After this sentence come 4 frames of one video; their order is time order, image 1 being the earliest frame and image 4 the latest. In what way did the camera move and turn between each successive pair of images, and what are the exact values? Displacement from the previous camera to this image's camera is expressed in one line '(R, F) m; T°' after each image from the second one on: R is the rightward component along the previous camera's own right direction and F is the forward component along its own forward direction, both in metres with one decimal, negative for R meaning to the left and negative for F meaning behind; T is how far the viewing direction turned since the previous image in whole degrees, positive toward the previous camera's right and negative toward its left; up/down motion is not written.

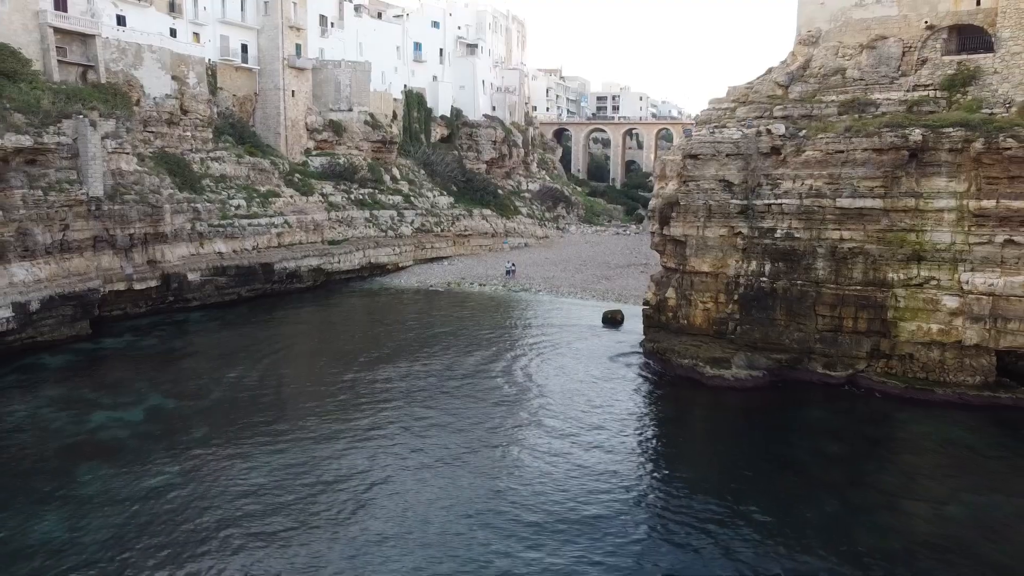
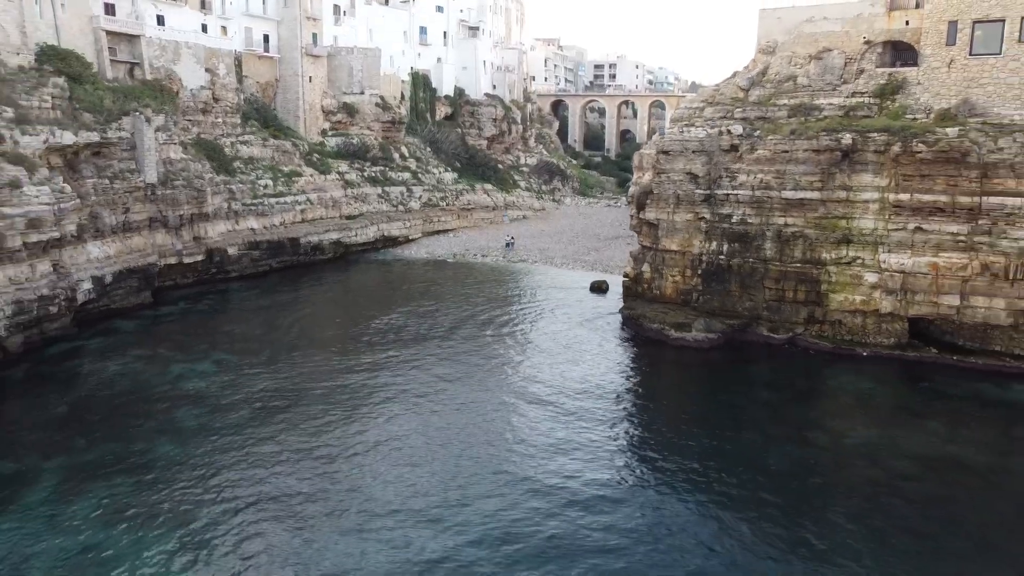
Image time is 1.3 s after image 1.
(0.0, -3.5) m; 0°
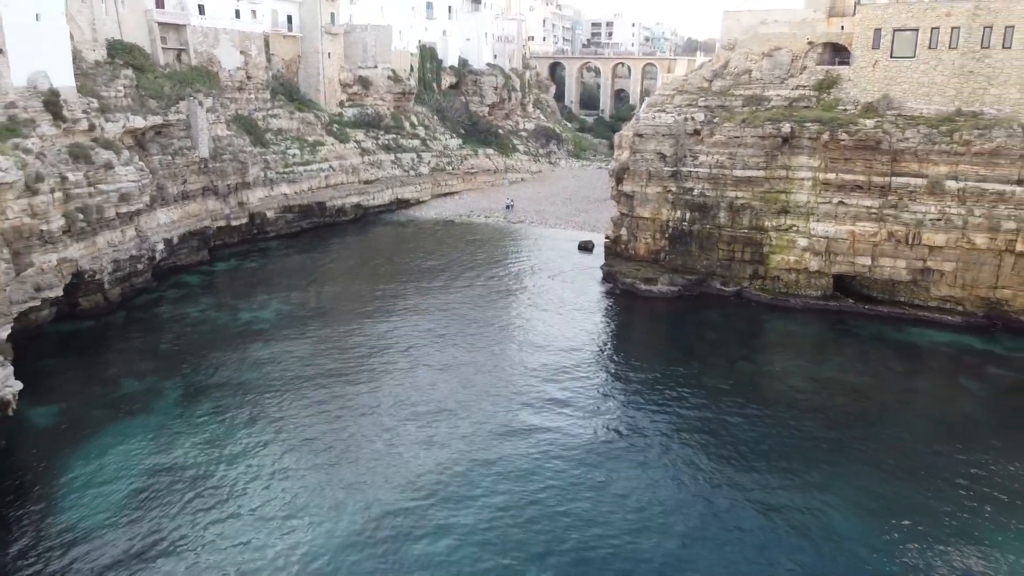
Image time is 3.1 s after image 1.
(0.0, -4.6) m; 0°
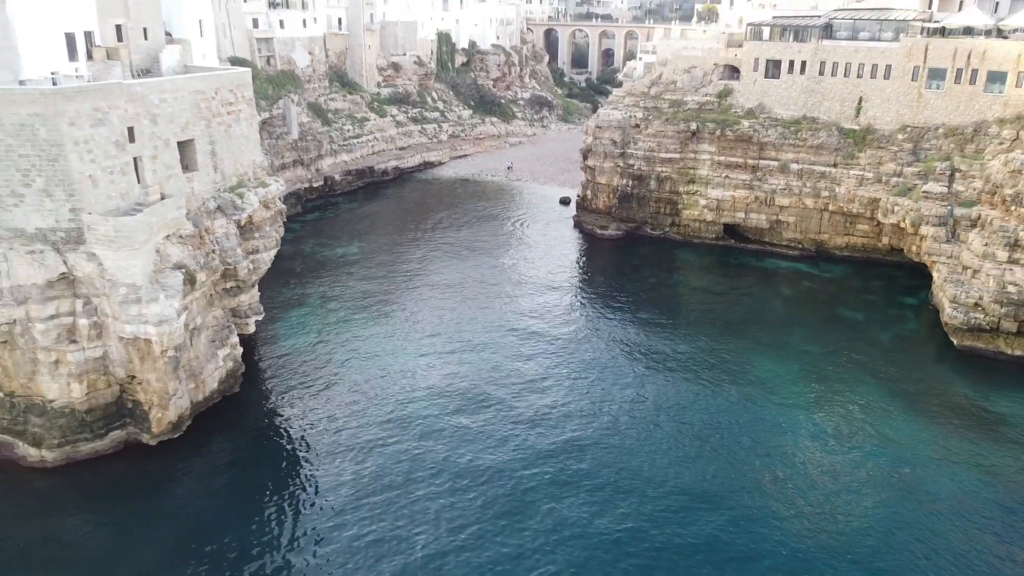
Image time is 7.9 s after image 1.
(0.0, -12.9) m; 0°
